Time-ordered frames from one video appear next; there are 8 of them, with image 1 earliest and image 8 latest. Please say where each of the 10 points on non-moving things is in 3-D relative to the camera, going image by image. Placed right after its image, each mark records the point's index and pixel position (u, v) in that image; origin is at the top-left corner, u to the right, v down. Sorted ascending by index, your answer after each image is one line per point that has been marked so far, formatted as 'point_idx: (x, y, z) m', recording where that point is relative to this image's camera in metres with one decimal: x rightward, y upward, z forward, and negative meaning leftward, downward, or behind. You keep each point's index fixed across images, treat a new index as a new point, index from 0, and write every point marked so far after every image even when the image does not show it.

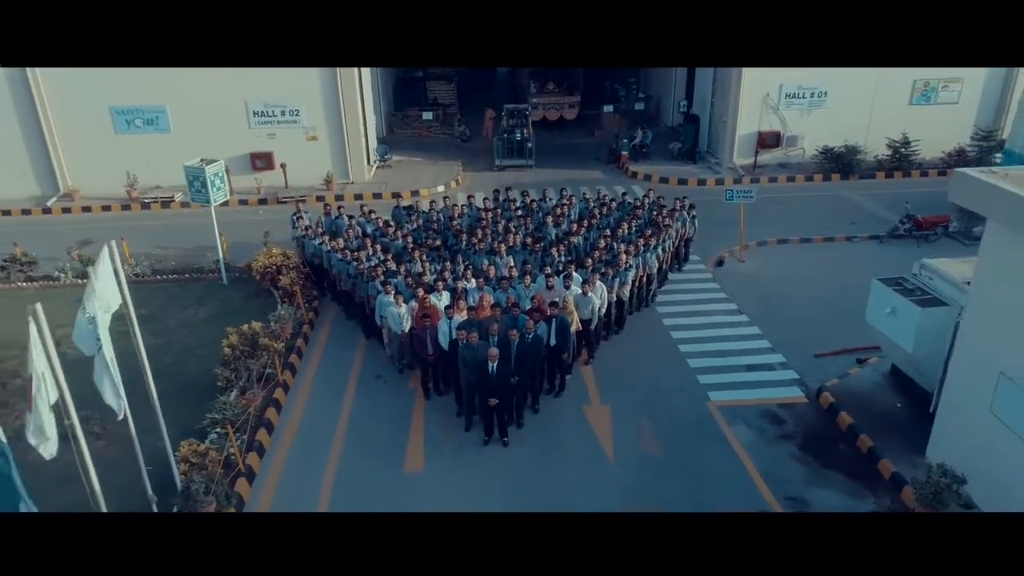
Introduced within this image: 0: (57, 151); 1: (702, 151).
0: (-9.9, +3.0, +16.0) m
1: (+4.8, +3.4, +18.4) m
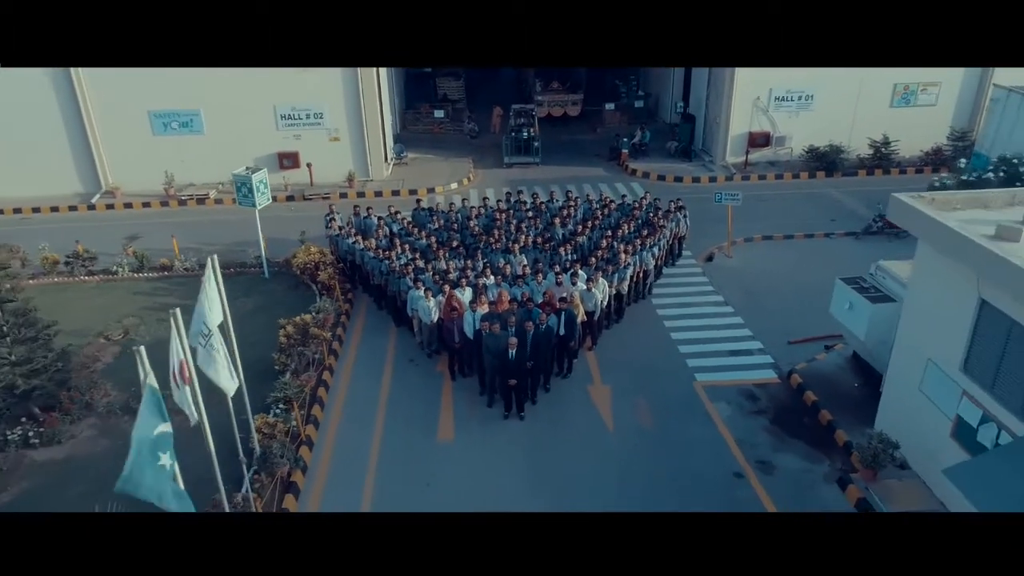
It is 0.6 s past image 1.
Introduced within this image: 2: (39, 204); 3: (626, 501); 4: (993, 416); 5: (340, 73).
0: (-9.7, +3.2, +17.3) m
1: (+5.0, +3.7, +19.7) m
2: (-11.2, +2.0, +17.4) m
3: (+1.2, -2.2, +7.8) m
4: (+4.2, -1.1, +6.4) m
5: (-4.0, +5.0, +17.1) m
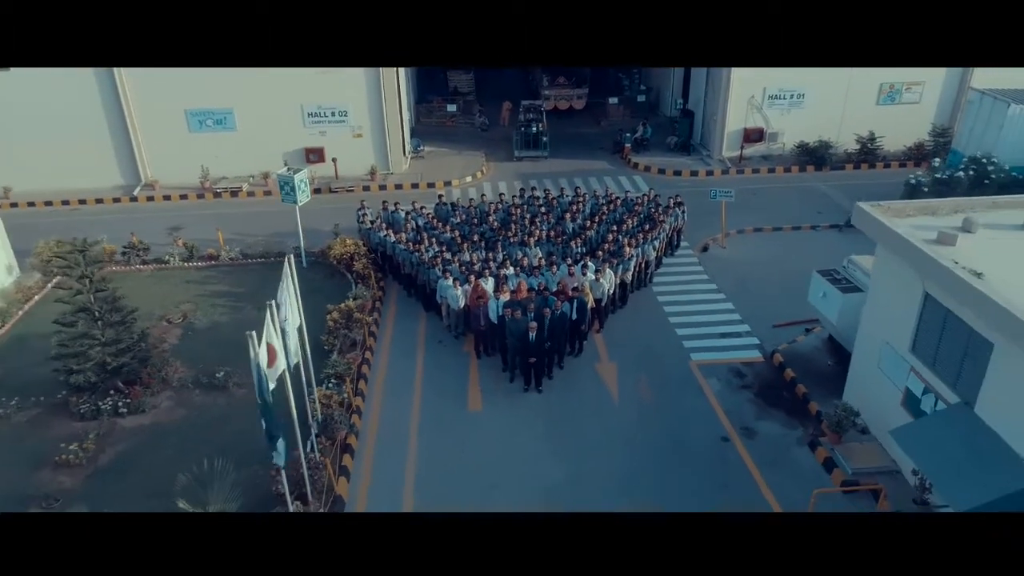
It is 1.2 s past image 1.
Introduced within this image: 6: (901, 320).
0: (-9.4, +3.6, +18.6) m
1: (+5.3, +4.1, +21.0) m
2: (-11.0, +2.4, +18.7) m
3: (+1.5, -2.2, +9.2) m
4: (+4.5, -1.0, +7.8) m
5: (-3.7, +5.3, +18.3) m
6: (+4.4, -0.4, +8.4) m
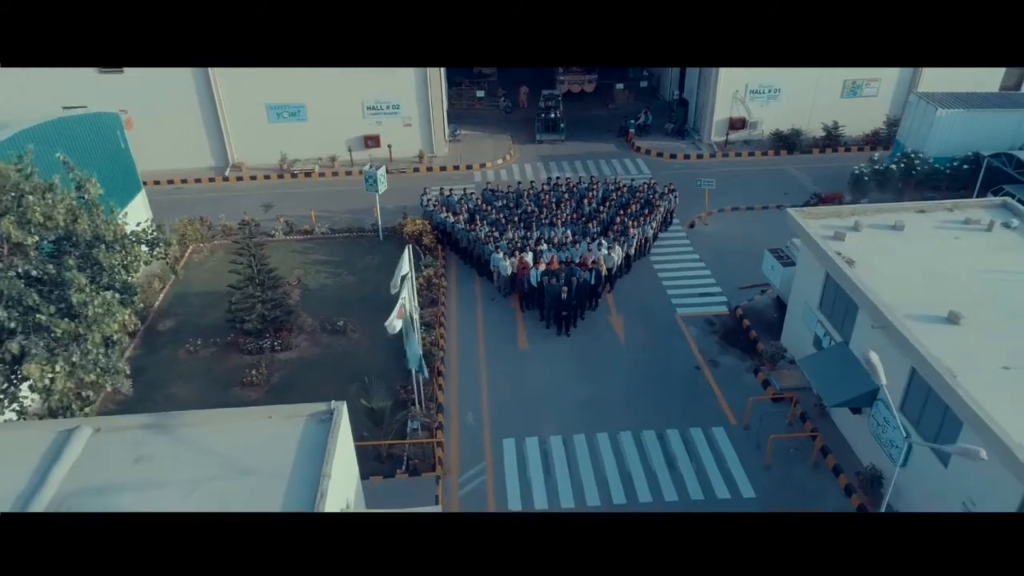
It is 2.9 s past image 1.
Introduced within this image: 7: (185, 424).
0: (-8.7, +4.7, +22.5) m
1: (+6.0, +5.4, +24.8) m
2: (-10.2, +3.5, +22.7) m
3: (+2.2, -1.7, +13.6) m
4: (+5.2, -0.7, +12.0) m
5: (-3.0, +6.4, +22.1) m
6: (+5.1, 0.0, +12.6) m
7: (-4.0, -1.7, +9.1) m
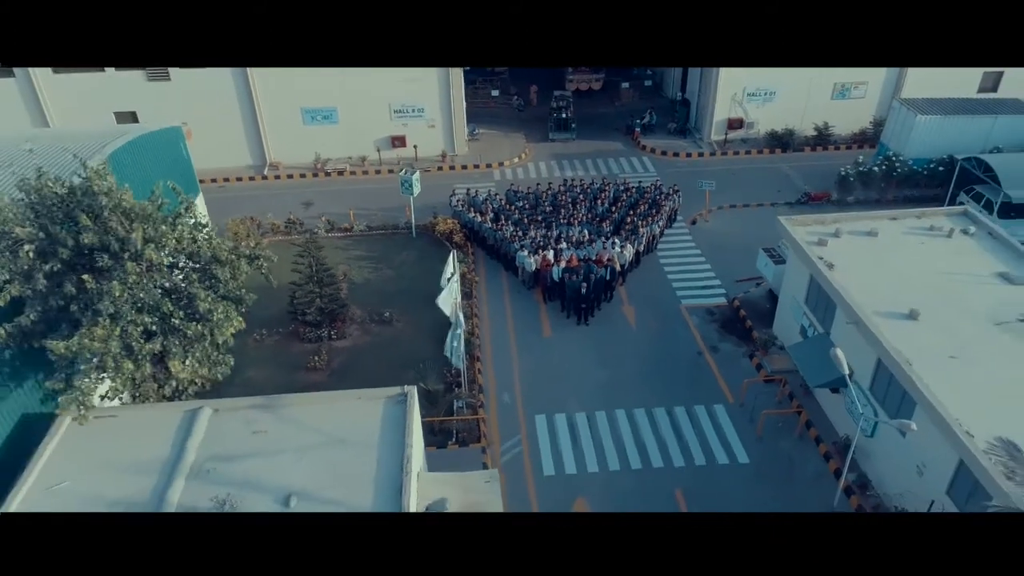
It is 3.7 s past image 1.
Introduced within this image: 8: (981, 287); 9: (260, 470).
0: (-8.2, +5.0, +24.3) m
1: (+6.5, +5.9, +26.7) m
2: (-9.7, +3.8, +24.6) m
3: (+2.8, -1.6, +15.7) m
4: (+5.8, -0.7, +14.1) m
5: (-2.5, +6.8, +23.9) m
6: (+5.7, +0.1, +14.6) m
7: (-3.4, -1.8, +11.2) m
8: (+8.2, 0.0, +12.7) m
9: (-3.5, -2.5, +10.1) m
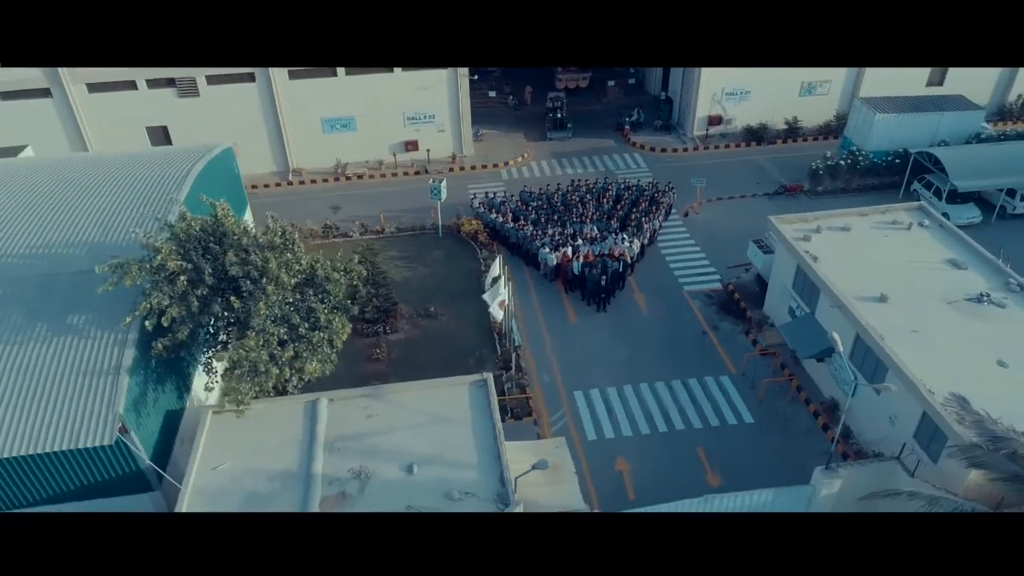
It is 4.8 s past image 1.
0: (-8.0, +5.1, +26.3) m
1: (+6.5, +6.6, +29.4) m
2: (-9.5, +3.9, +26.5) m
3: (+3.7, -1.4, +18.5) m
4: (+6.7, -0.4, +17.1) m
5: (-2.3, +7.1, +26.1) m
6: (+6.6, +0.4, +17.5) m
7: (-2.3, -2.0, +13.6) m
8: (+9.1, +0.3, +15.8) m
9: (-2.3, -2.7, +12.6) m
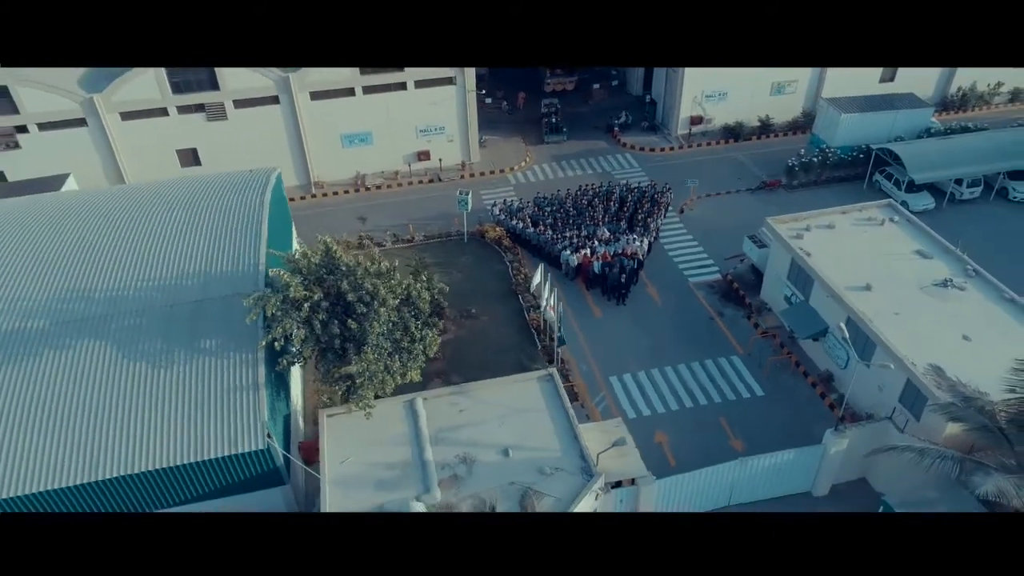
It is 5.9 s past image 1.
0: (-7.8, +4.9, +28.2) m
1: (+6.4, +7.3, +32.1) m
2: (-9.2, +3.6, +28.3) m
3: (+4.7, -1.3, +21.4) m
4: (+7.8, -0.1, +20.1) m
5: (-2.2, +7.1, +28.3) m
6: (+7.6, +0.6, +20.6) m
7: (-0.8, -2.3, +16.2) m
8: (+10.2, +0.7, +19.0) m
9: (-0.7, -3.0, +15.2) m
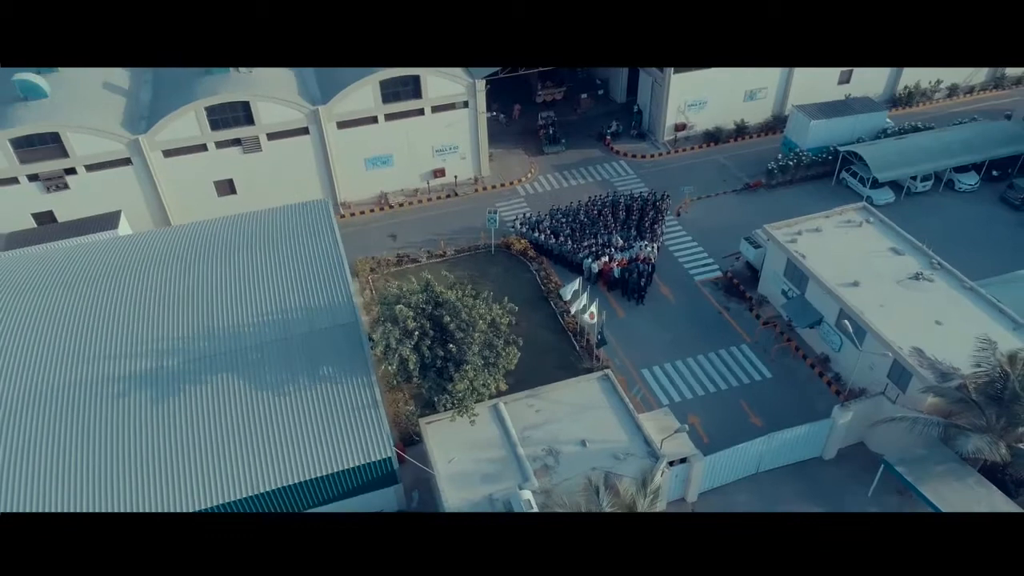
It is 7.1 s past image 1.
0: (-7.3, +4.4, +30.4) m
1: (+6.4, +7.6, +35.3) m
2: (-8.6, +3.0, +30.5) m
3: (+6.0, -1.3, +24.8) m
4: (+9.0, 0.0, +23.7) m
5: (-1.9, +6.9, +30.9) m
6: (+8.8, +0.7, +24.1) m
7: (+0.9, -2.8, +19.3) m
8: (+11.6, +0.9, +22.7) m
9: (+1.1, -3.6, +18.3) m
